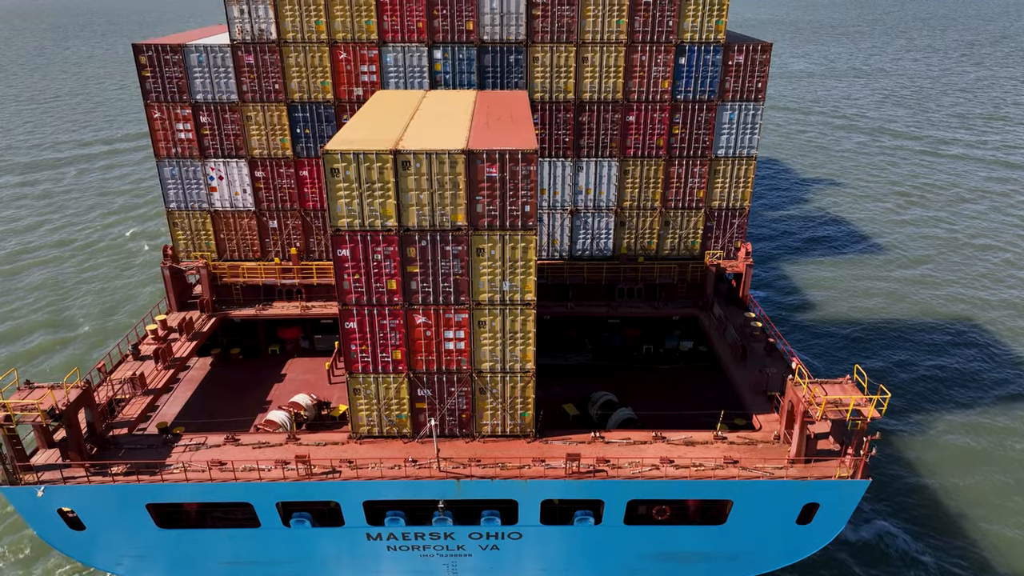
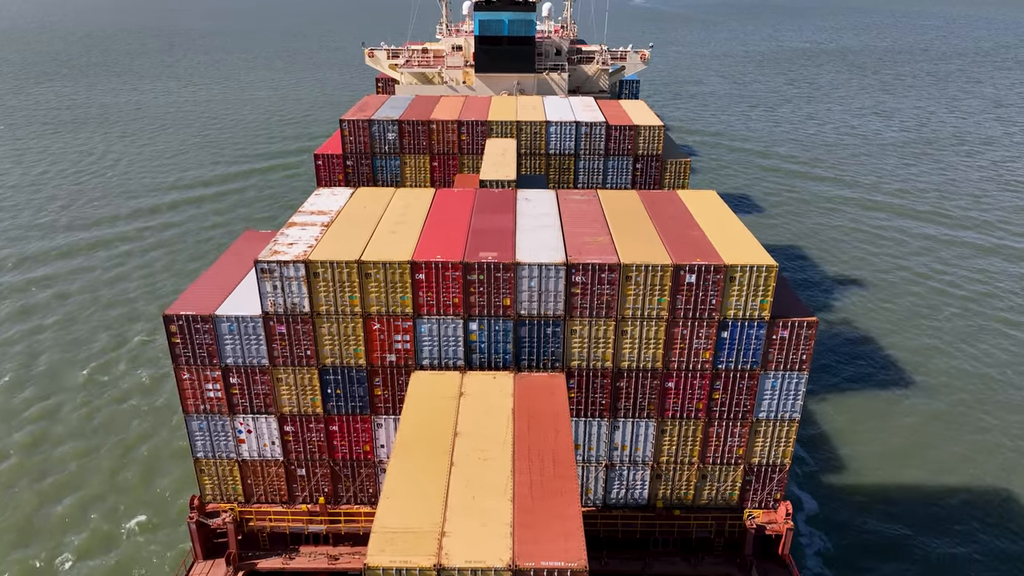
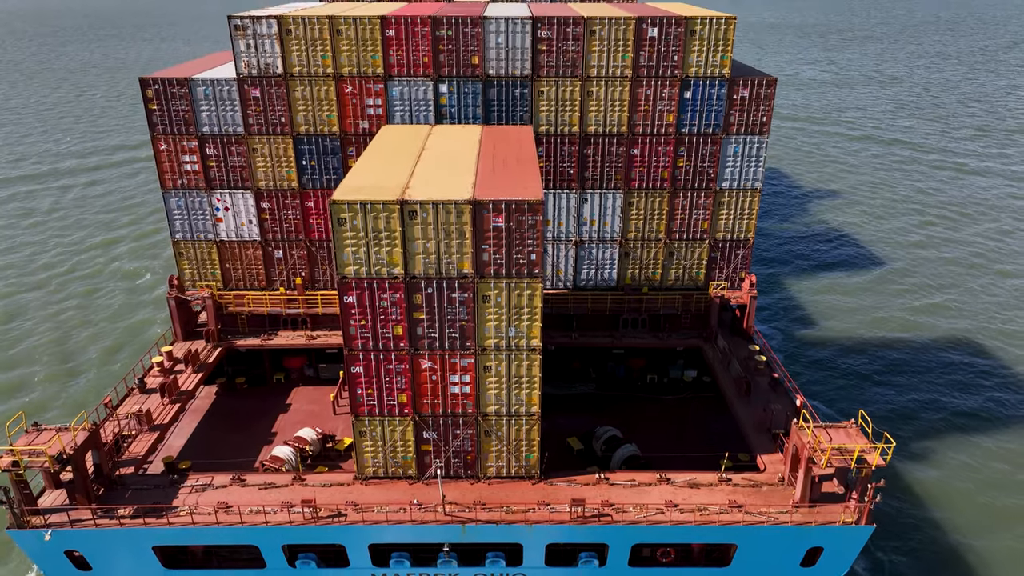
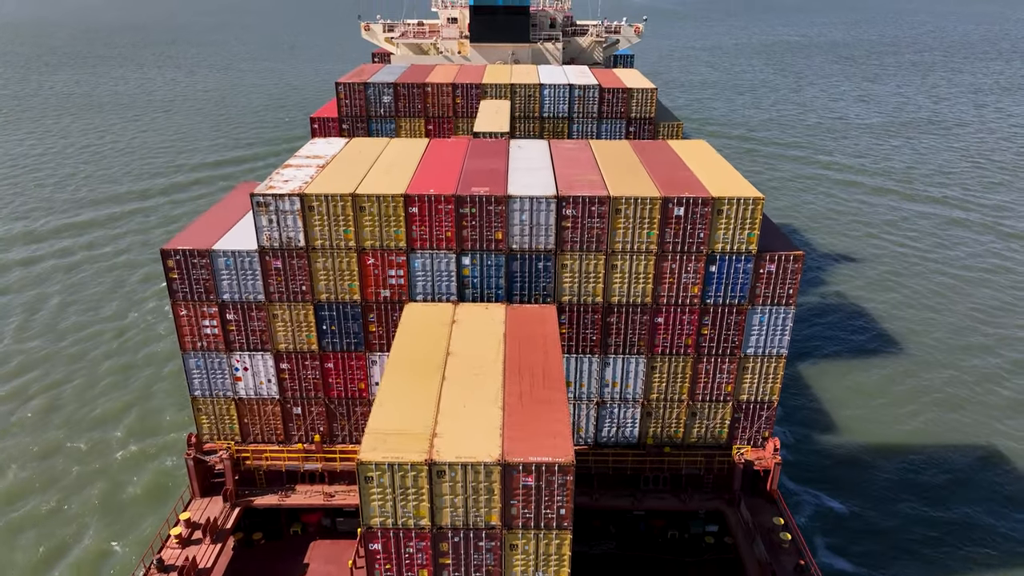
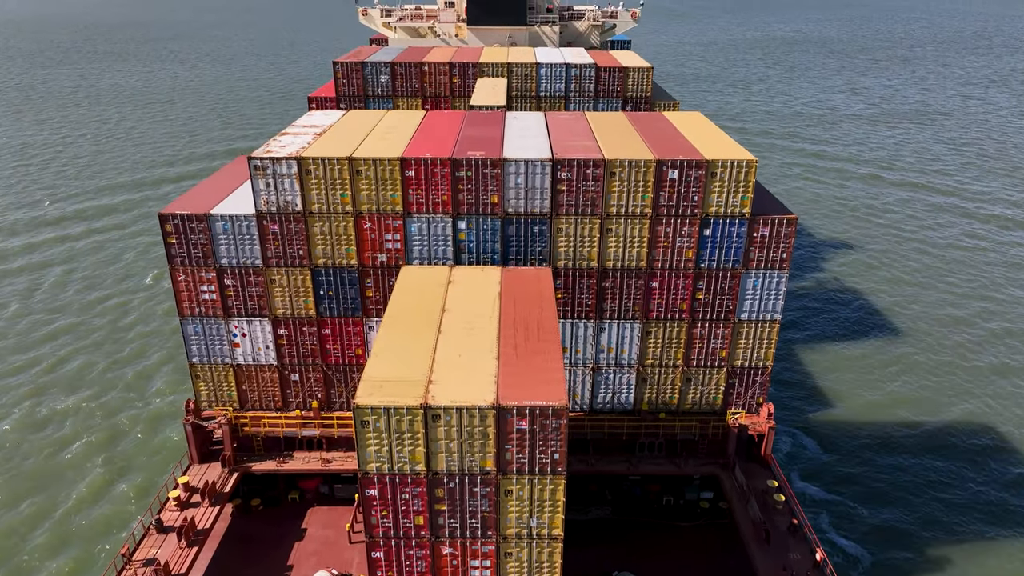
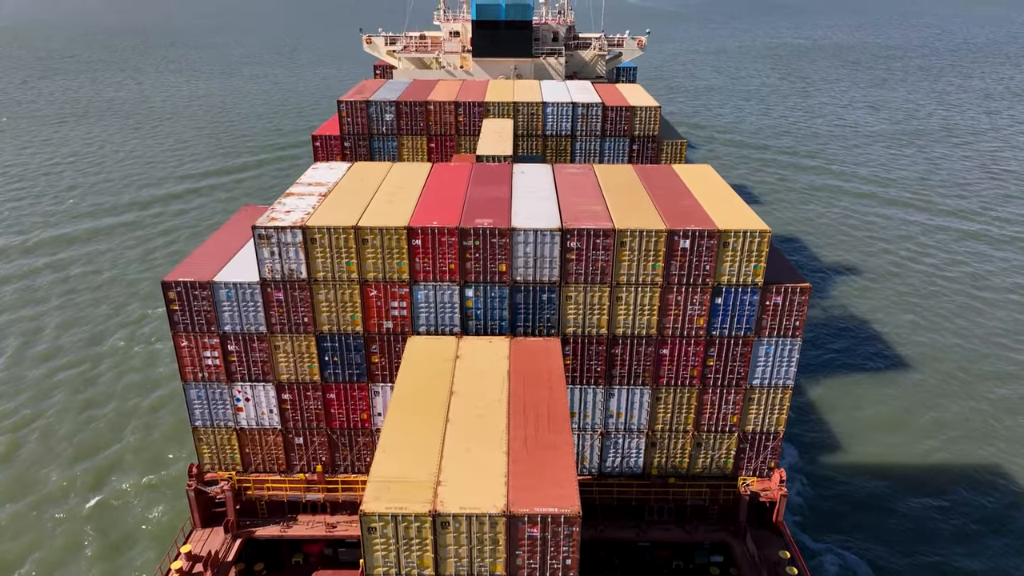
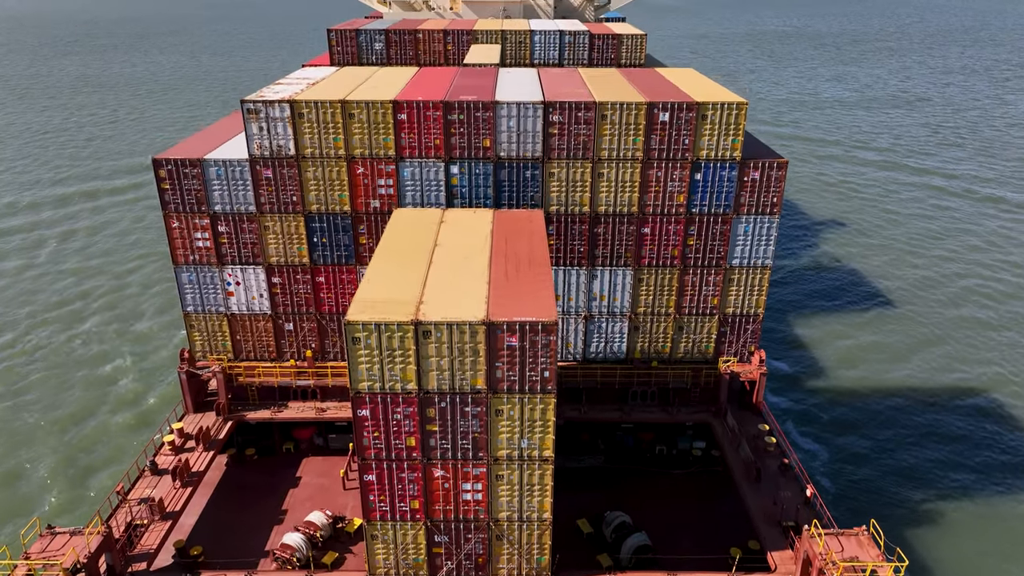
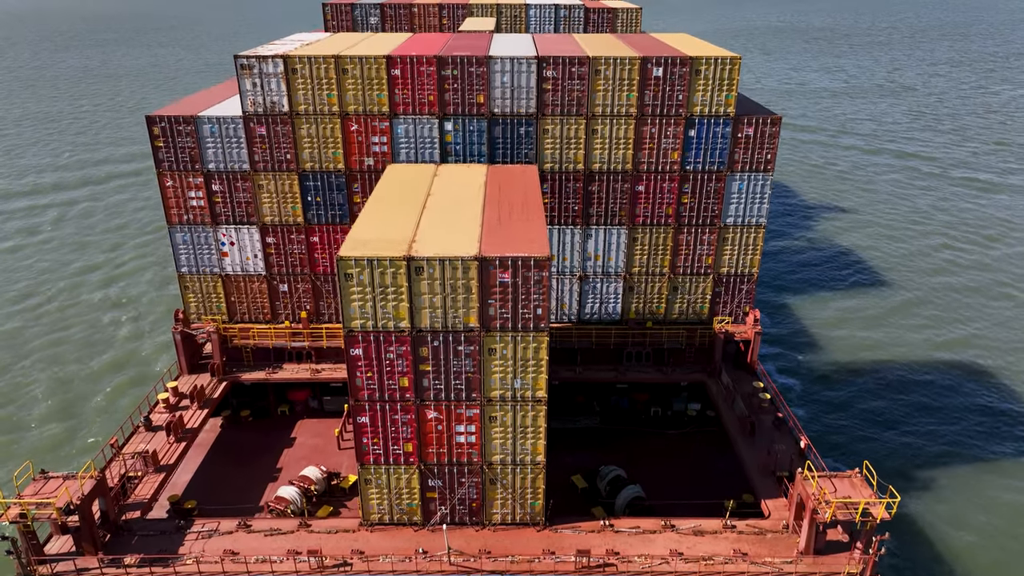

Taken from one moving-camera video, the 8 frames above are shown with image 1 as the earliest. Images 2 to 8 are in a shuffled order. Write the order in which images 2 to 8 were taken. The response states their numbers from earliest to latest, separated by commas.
3, 8, 7, 5, 4, 6, 2
